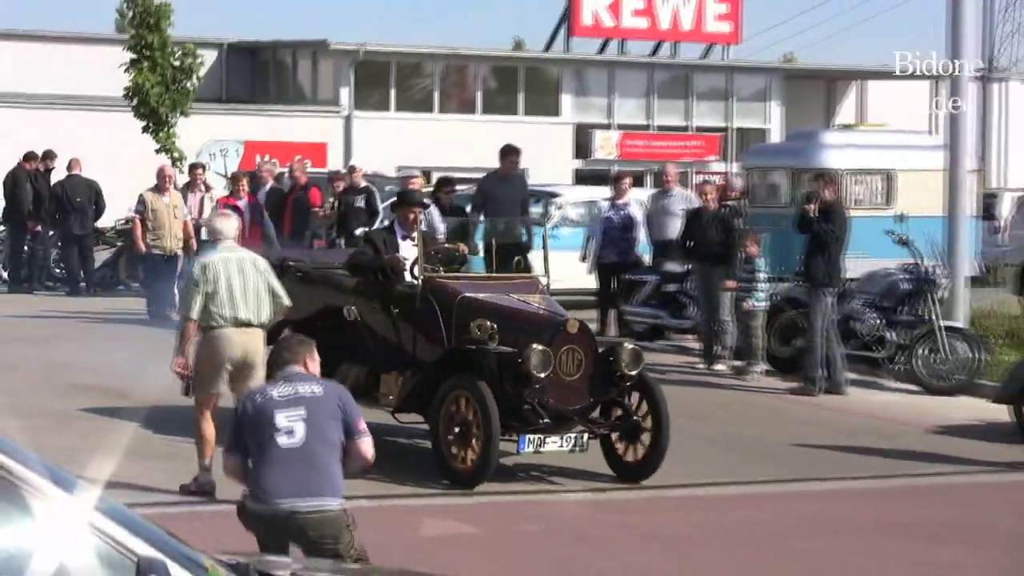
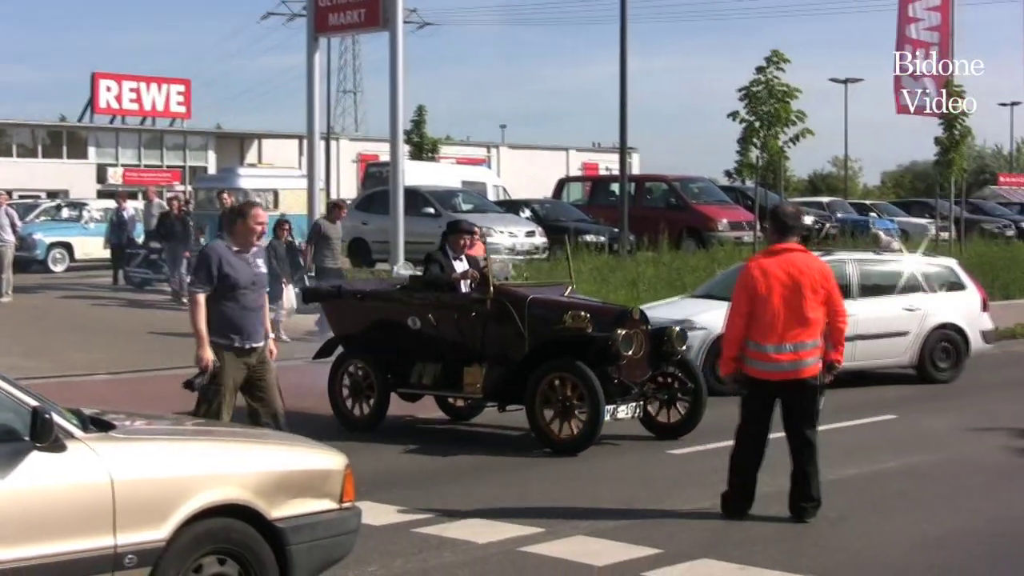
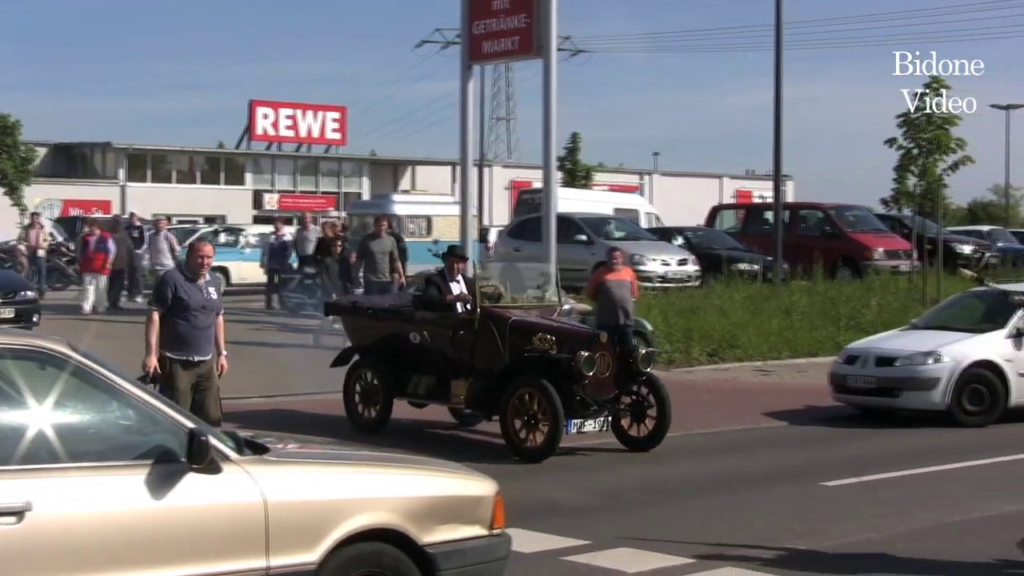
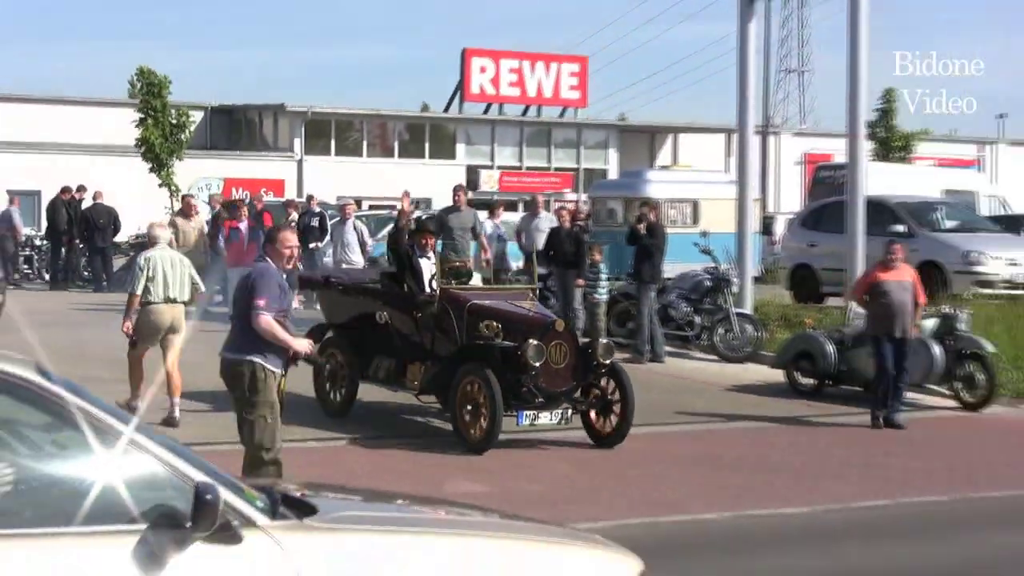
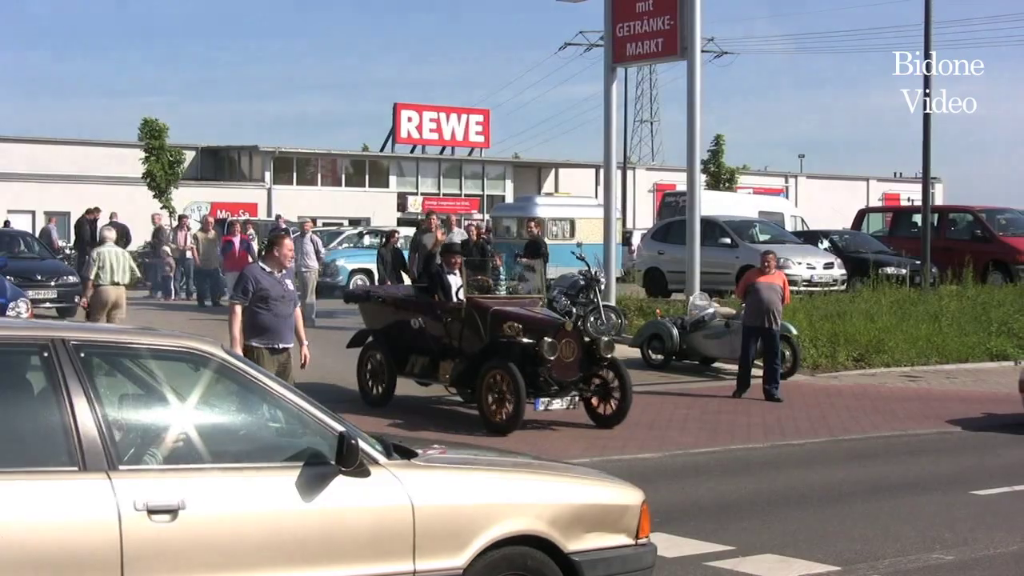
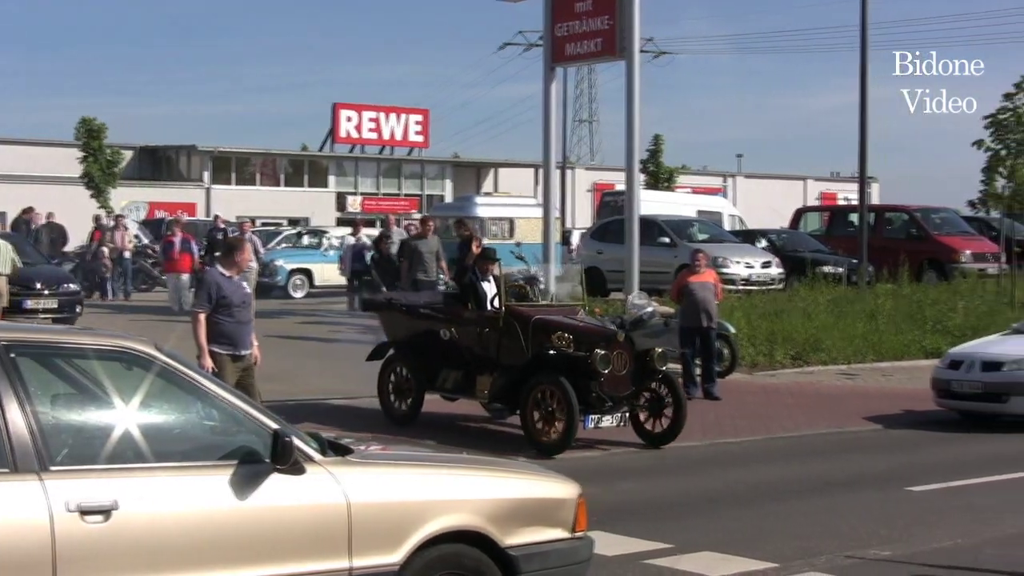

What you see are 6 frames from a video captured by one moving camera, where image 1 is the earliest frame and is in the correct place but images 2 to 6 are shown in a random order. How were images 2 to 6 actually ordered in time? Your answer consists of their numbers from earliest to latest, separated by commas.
4, 5, 6, 3, 2
